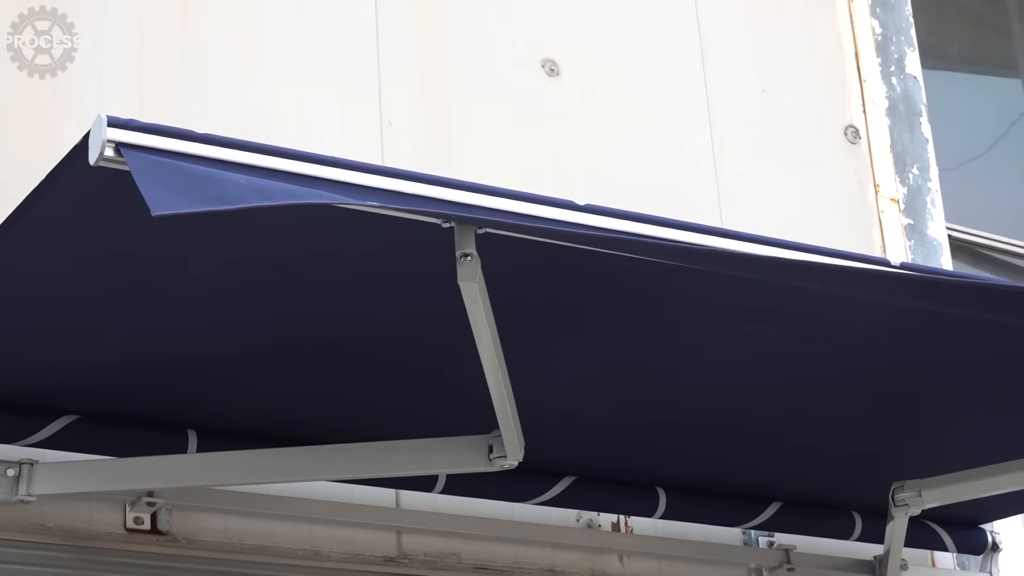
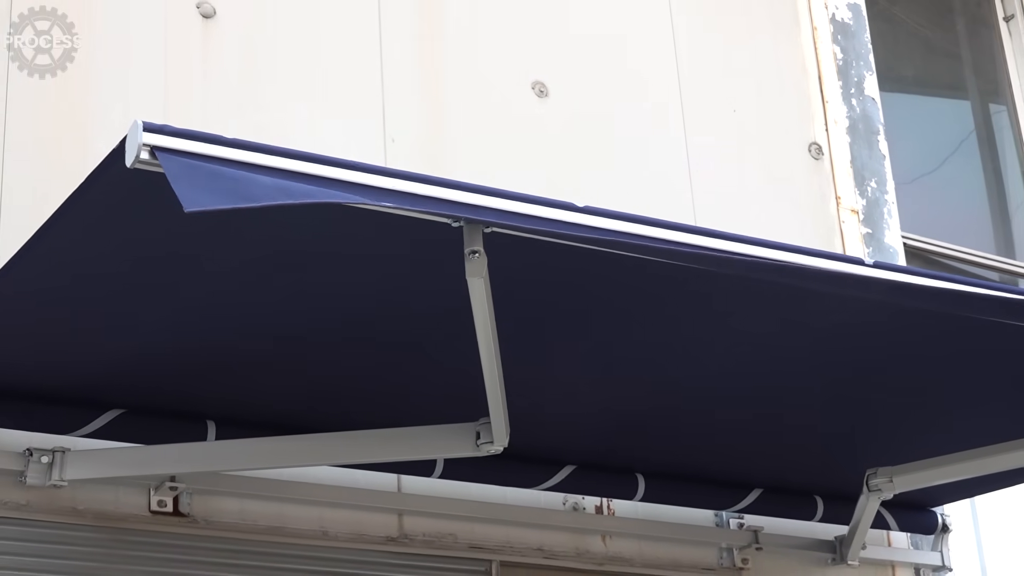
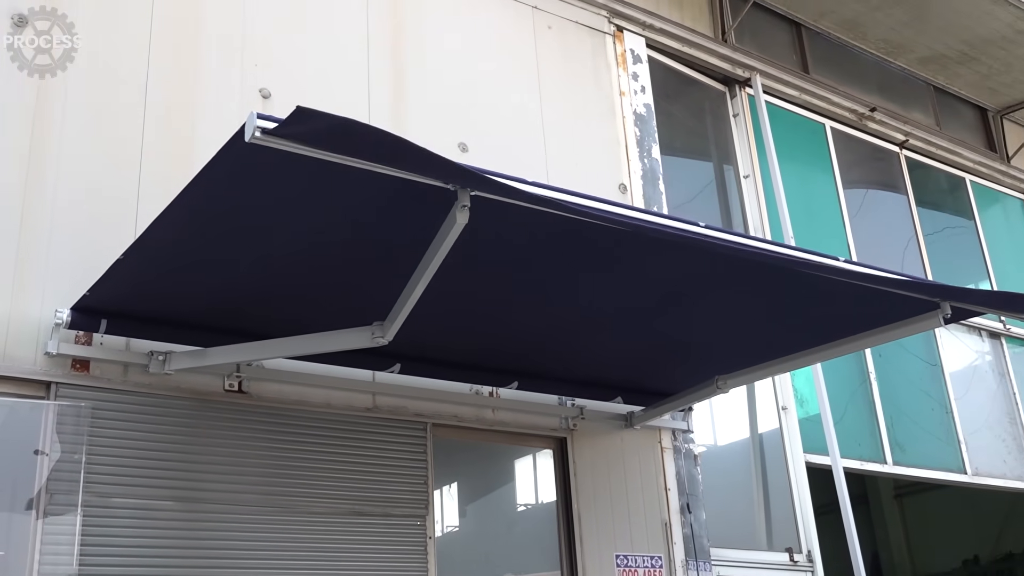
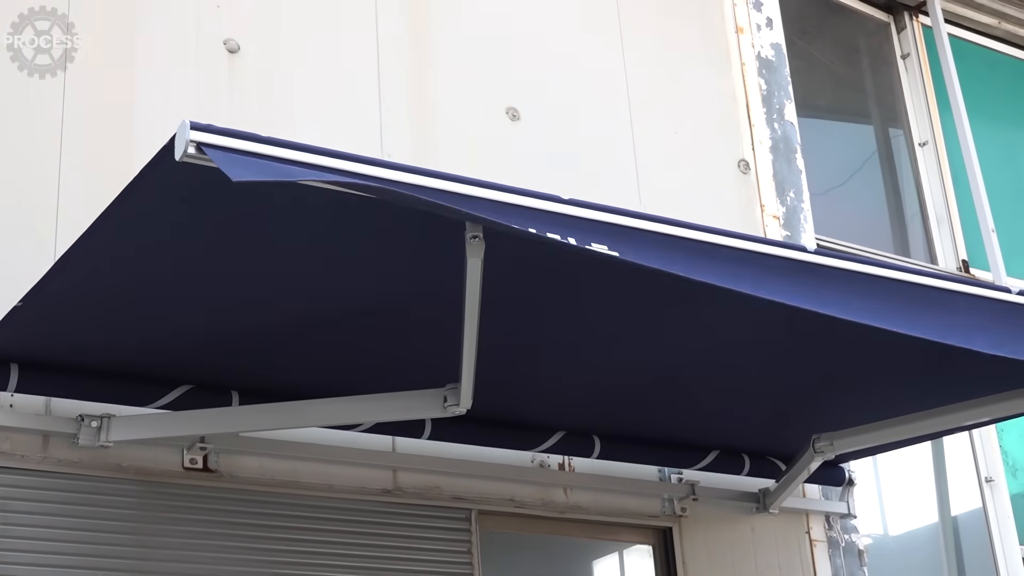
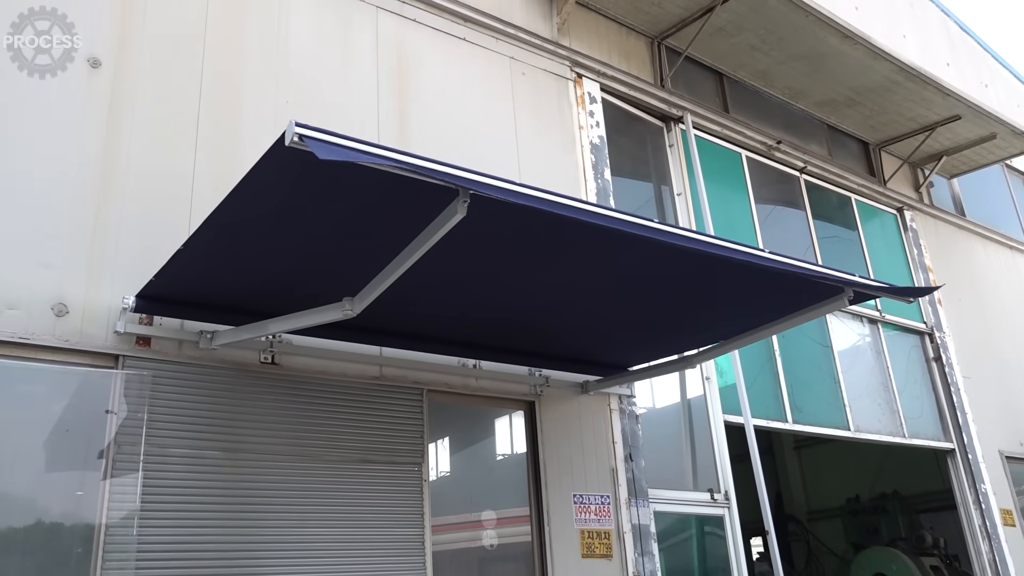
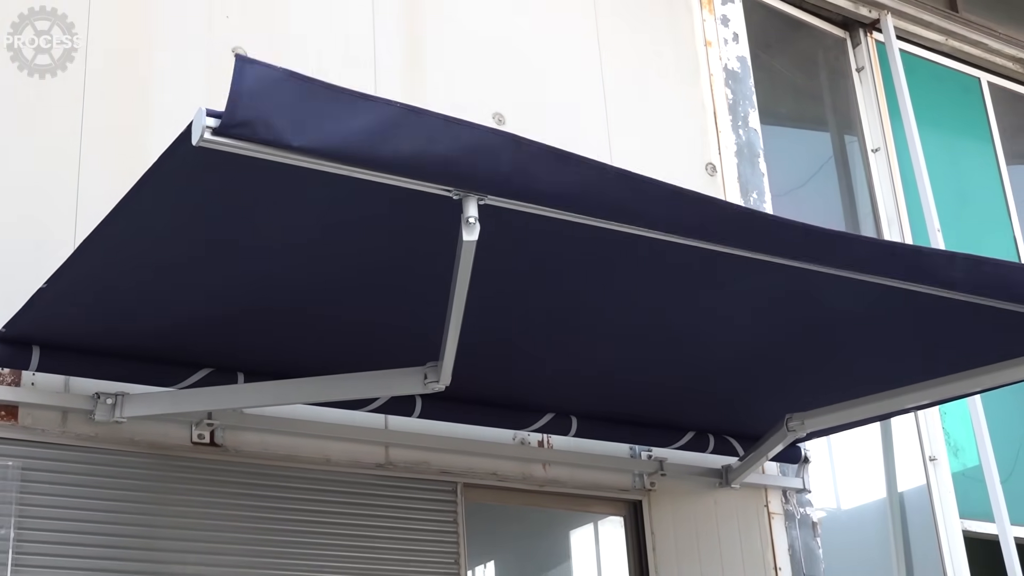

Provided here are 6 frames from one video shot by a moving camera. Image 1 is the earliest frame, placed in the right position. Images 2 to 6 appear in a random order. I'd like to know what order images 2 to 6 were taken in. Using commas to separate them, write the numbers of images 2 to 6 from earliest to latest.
2, 4, 6, 3, 5
